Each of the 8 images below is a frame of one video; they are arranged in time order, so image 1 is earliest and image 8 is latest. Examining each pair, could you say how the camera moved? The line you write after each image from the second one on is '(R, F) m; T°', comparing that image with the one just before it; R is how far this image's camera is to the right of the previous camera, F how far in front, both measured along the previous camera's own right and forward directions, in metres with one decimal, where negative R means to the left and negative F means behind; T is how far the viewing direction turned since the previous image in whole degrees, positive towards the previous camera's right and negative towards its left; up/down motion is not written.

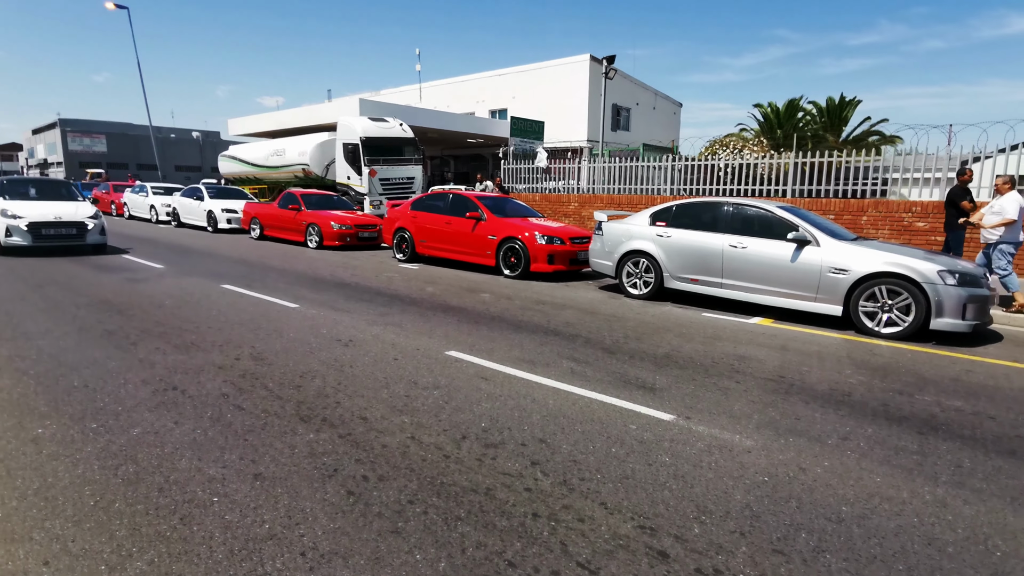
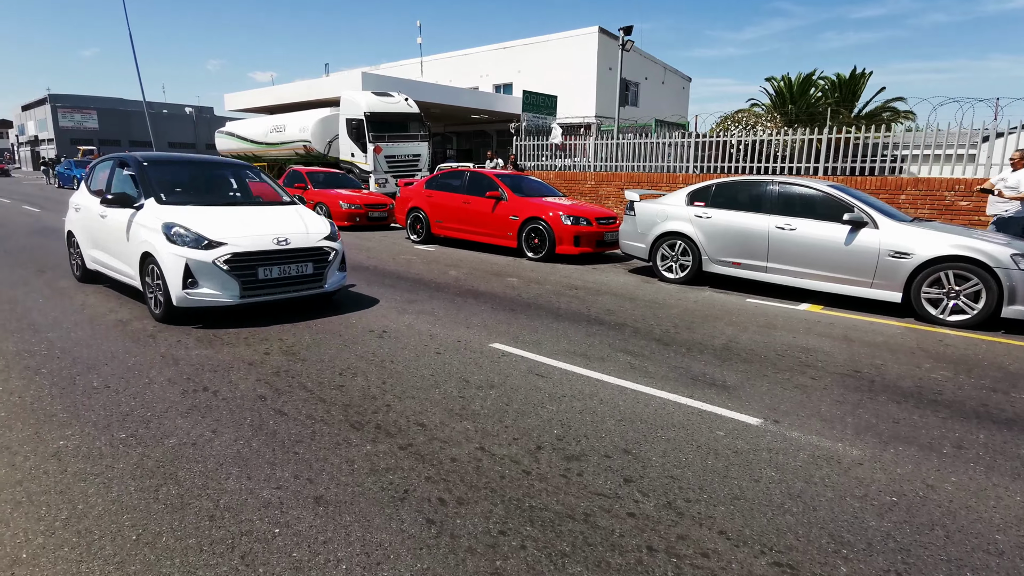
(-0.5, +0.5) m; 0°
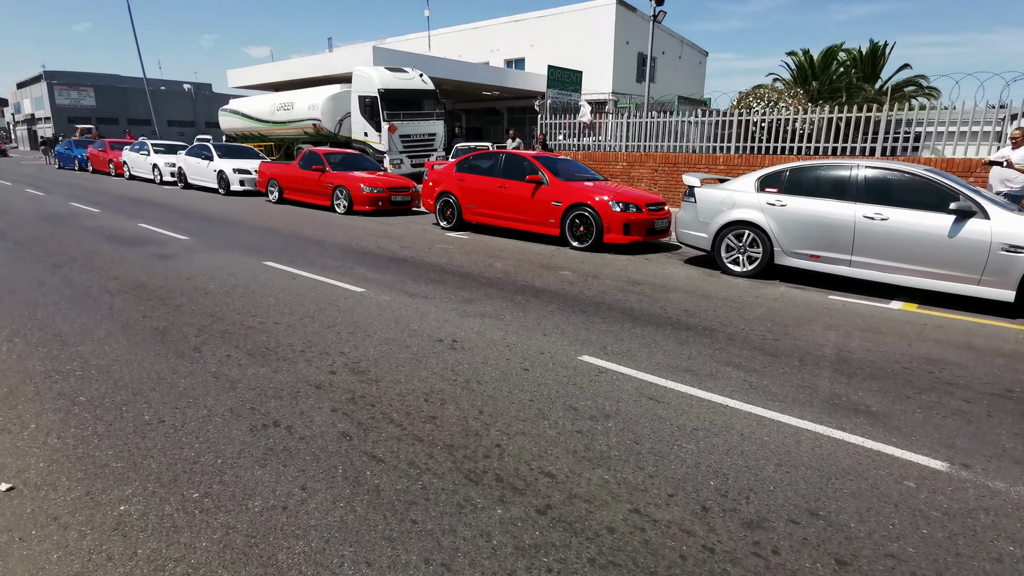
(-0.8, +0.7) m; 0°
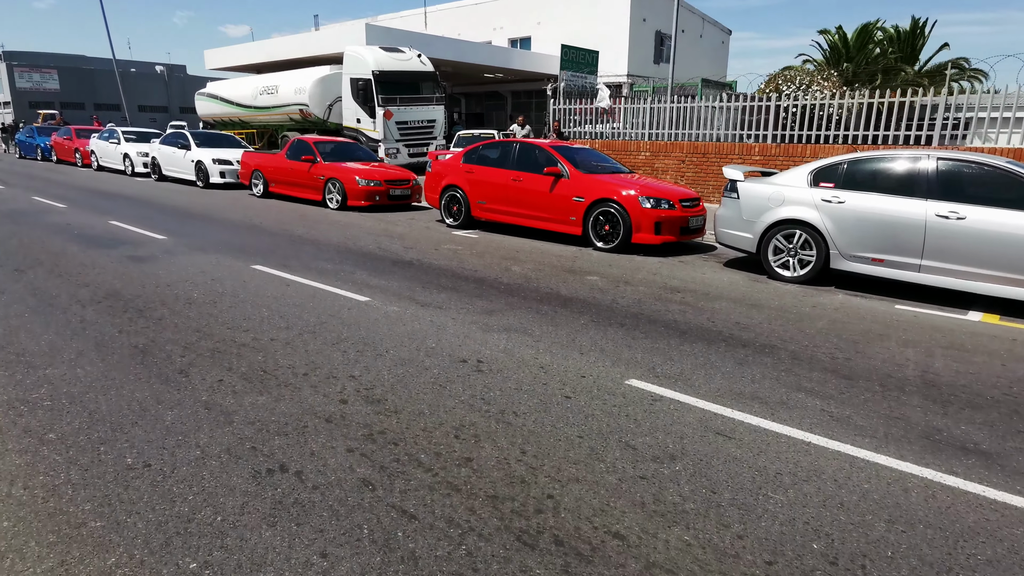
(-0.3, +0.5) m; +1°
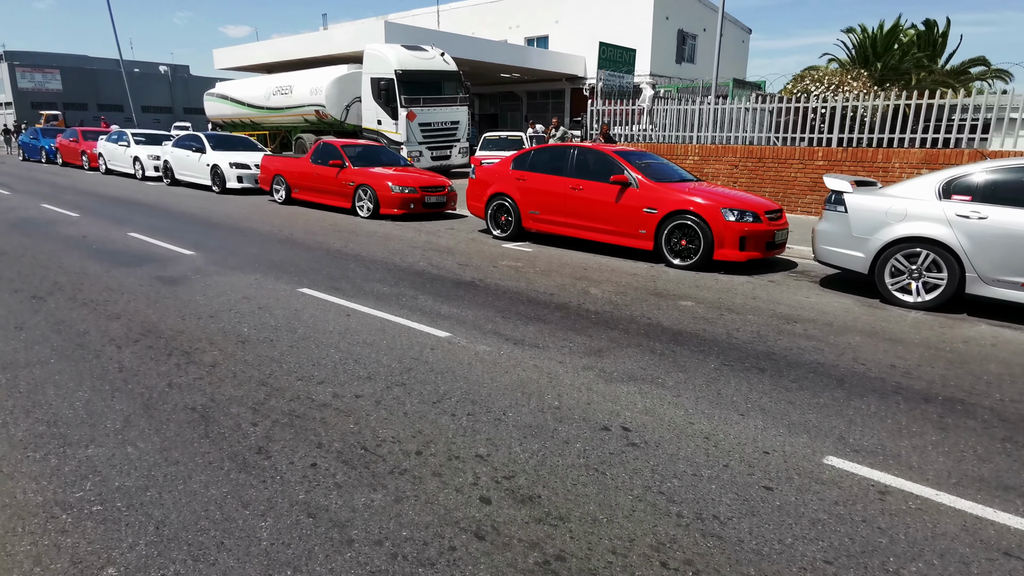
(-1.0, +0.9) m; 0°
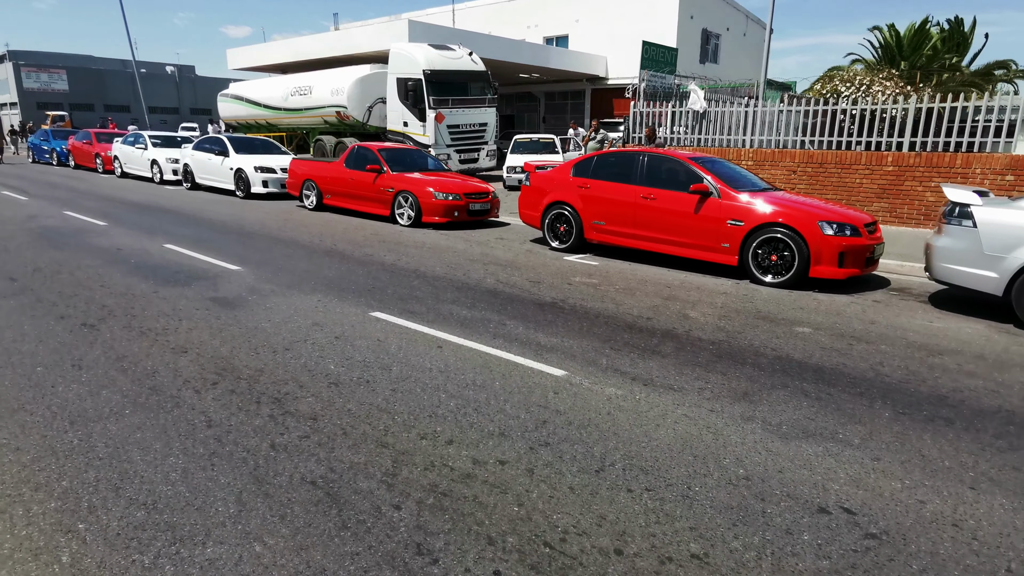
(-1.0, +0.7) m; 0°
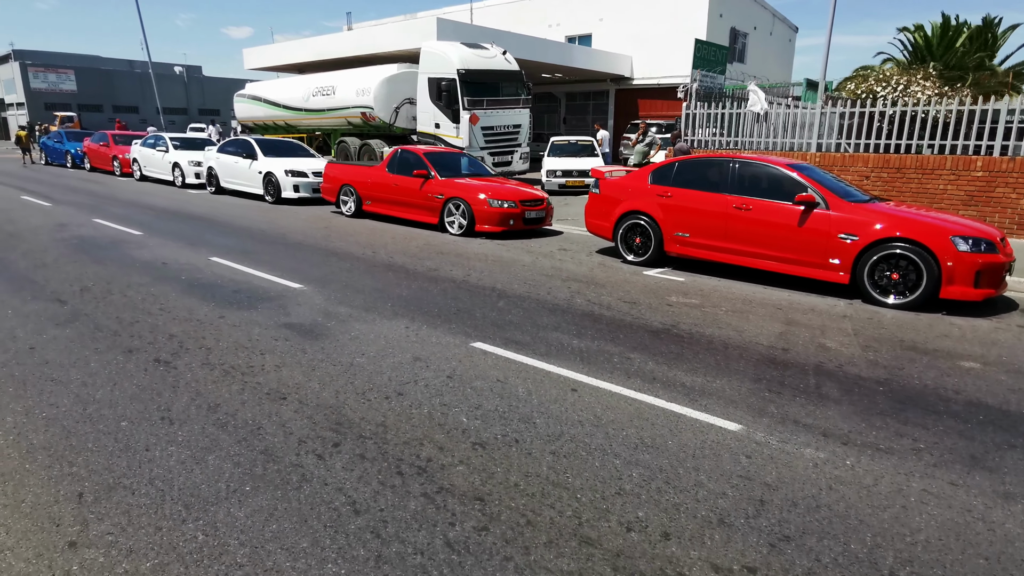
(-1.2, +0.7) m; 0°
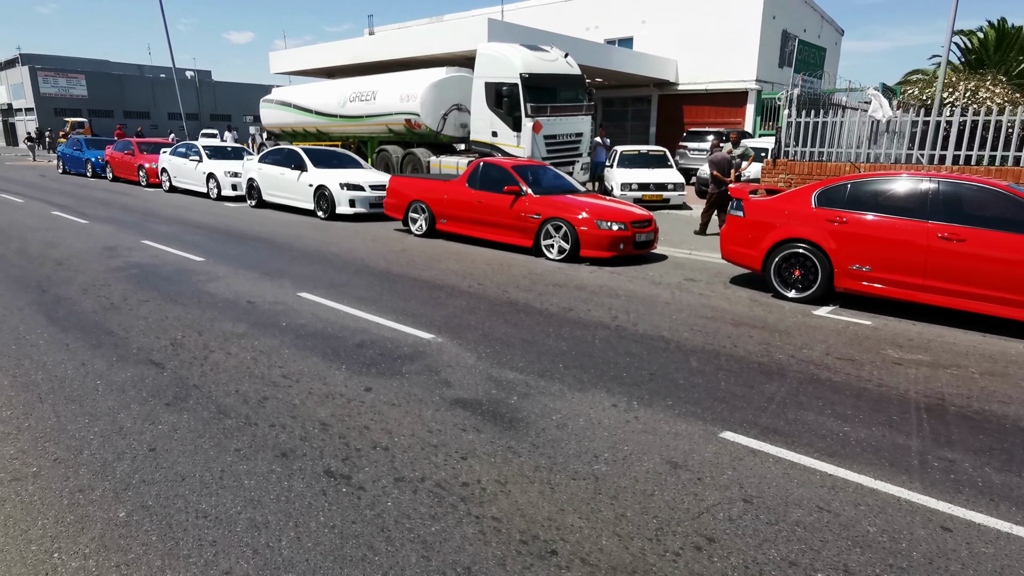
(-2.0, +1.4) m; 0°
